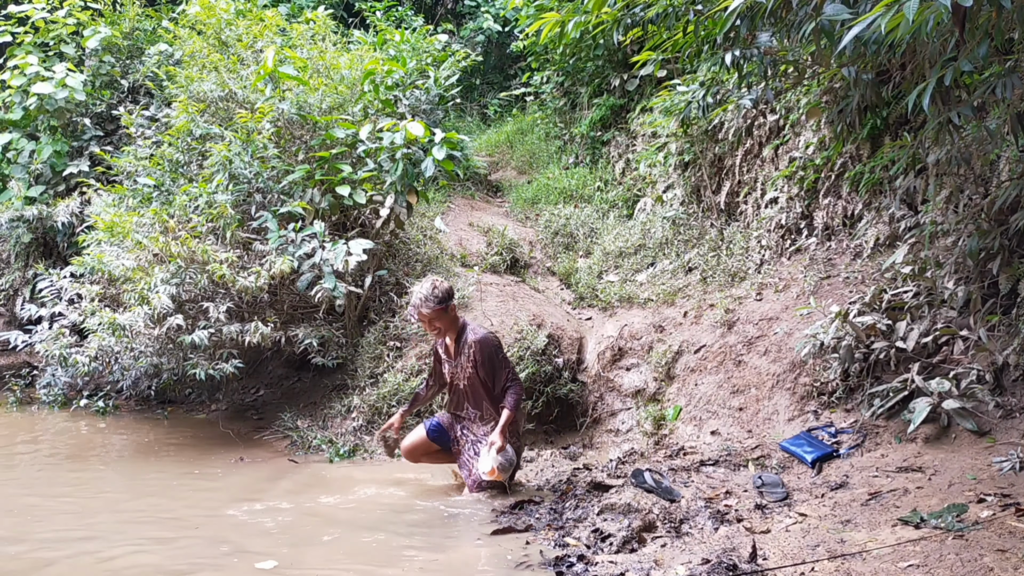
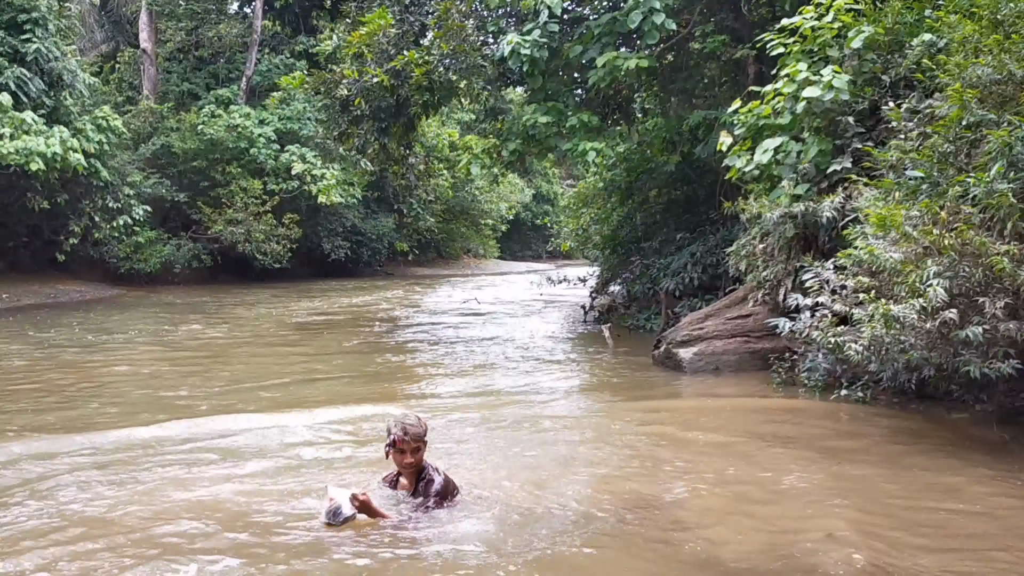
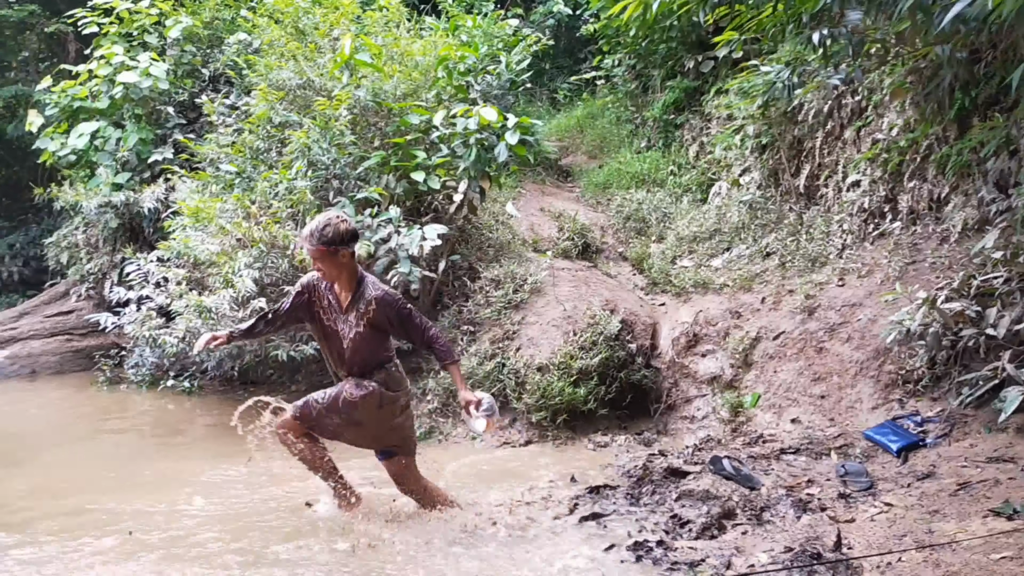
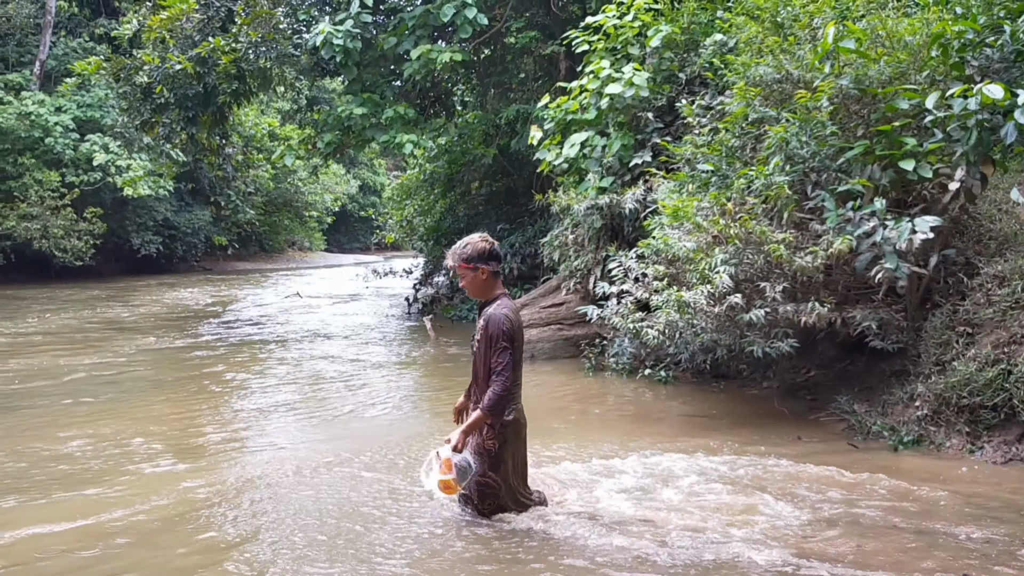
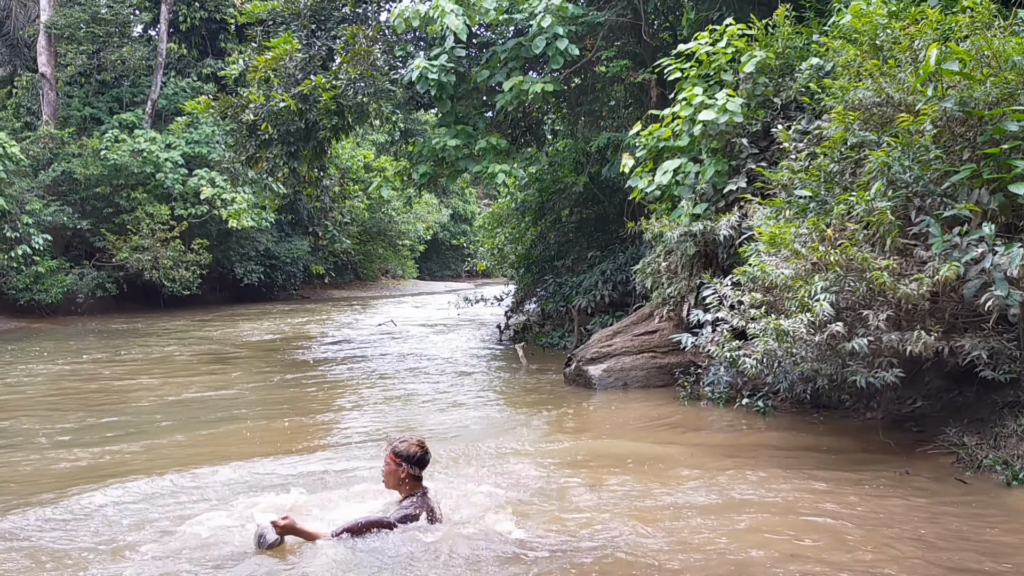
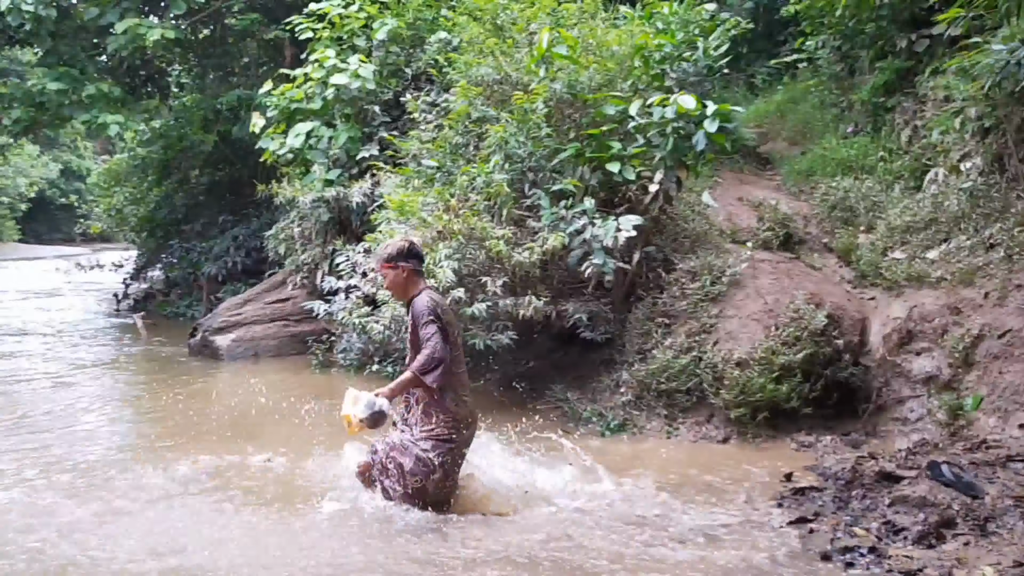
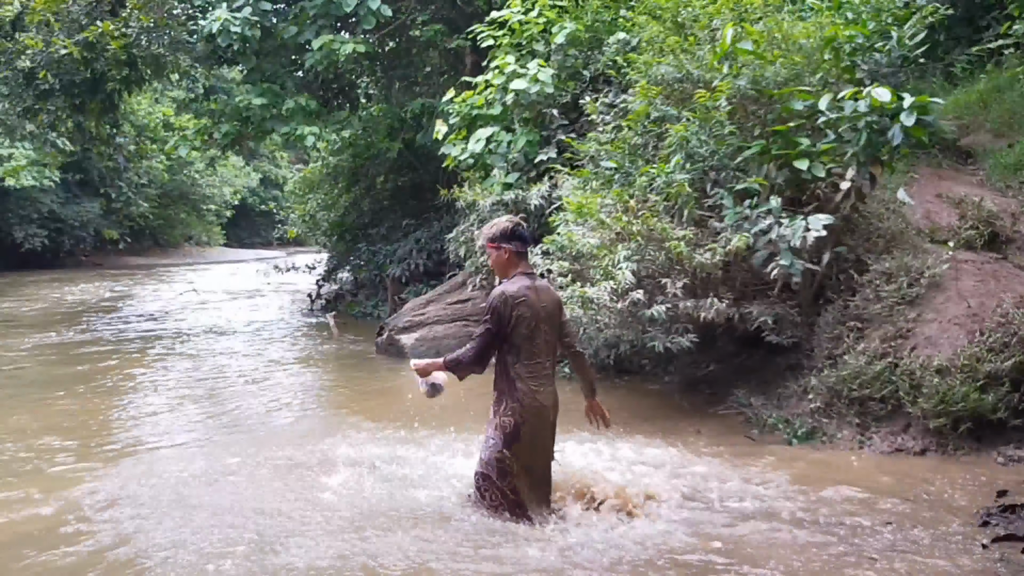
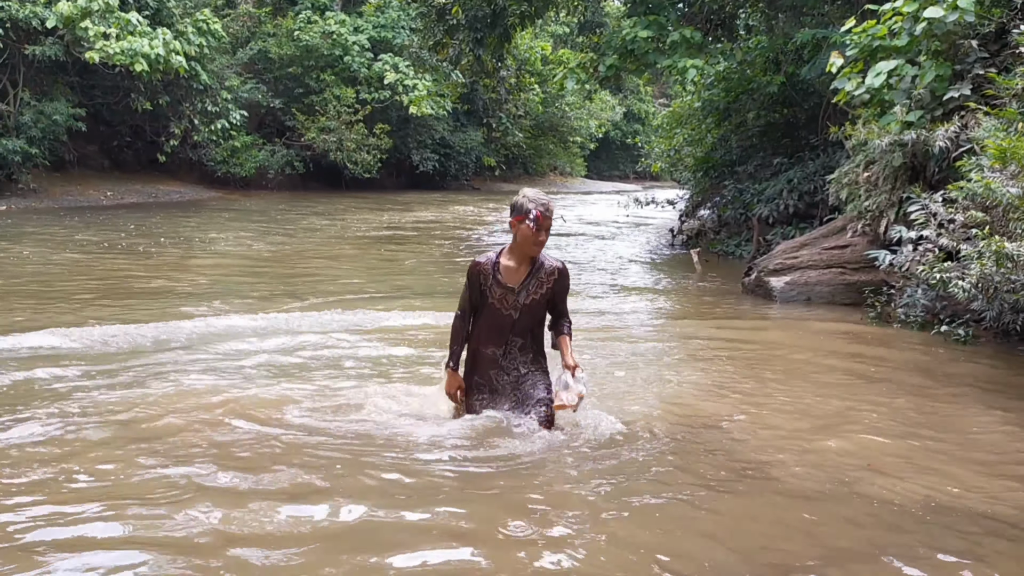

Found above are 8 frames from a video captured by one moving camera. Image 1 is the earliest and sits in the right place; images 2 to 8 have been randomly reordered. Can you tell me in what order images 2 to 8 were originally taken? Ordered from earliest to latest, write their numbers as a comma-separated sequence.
3, 6, 7, 4, 5, 2, 8
